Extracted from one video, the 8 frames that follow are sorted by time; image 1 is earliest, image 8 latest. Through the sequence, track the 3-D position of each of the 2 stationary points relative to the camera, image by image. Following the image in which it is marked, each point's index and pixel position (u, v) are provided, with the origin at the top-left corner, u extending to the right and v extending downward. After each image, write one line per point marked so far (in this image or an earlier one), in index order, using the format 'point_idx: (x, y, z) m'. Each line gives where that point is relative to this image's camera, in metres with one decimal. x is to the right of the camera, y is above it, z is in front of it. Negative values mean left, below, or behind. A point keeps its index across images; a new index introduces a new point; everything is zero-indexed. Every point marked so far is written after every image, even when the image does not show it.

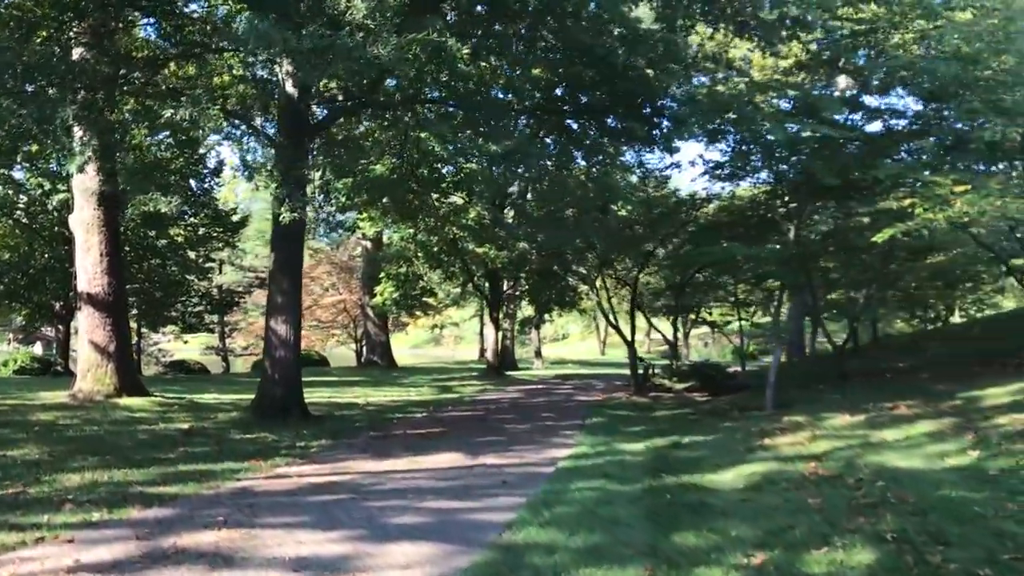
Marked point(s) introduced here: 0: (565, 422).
0: (+0.6, -1.6, +11.4) m
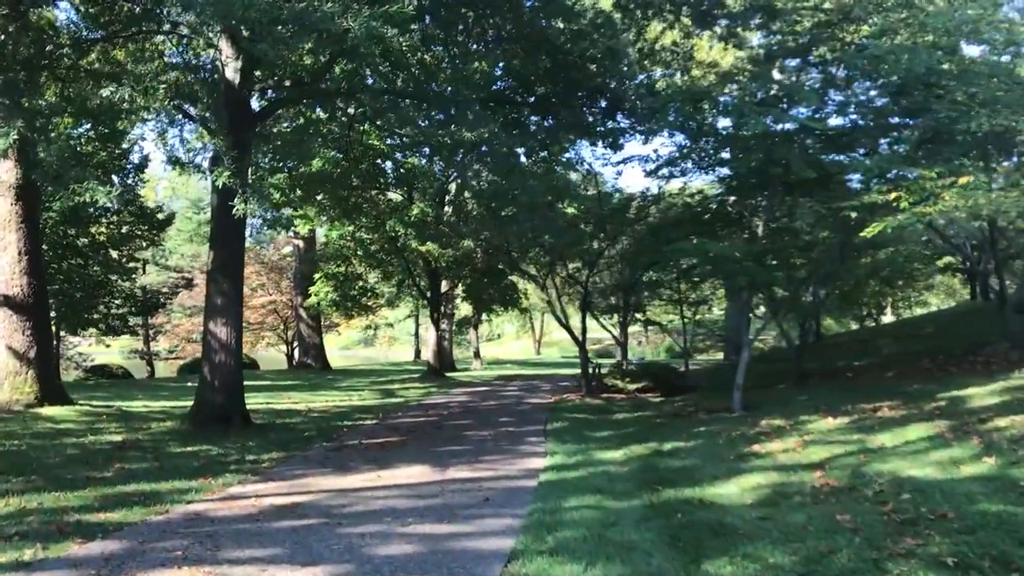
0: (+0.2, -1.6, +10.8) m
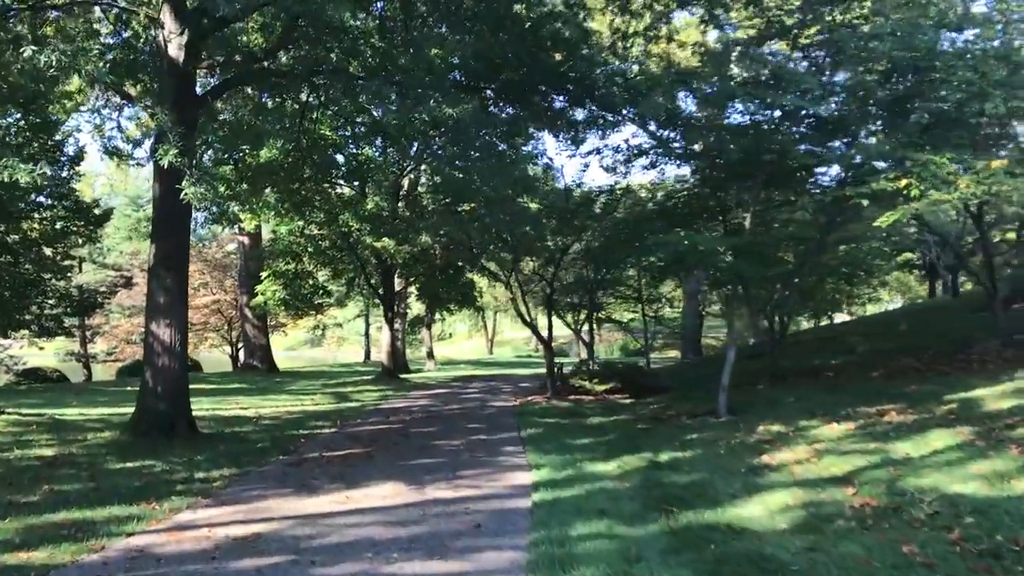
0: (-0.1, -1.5, +10.1) m
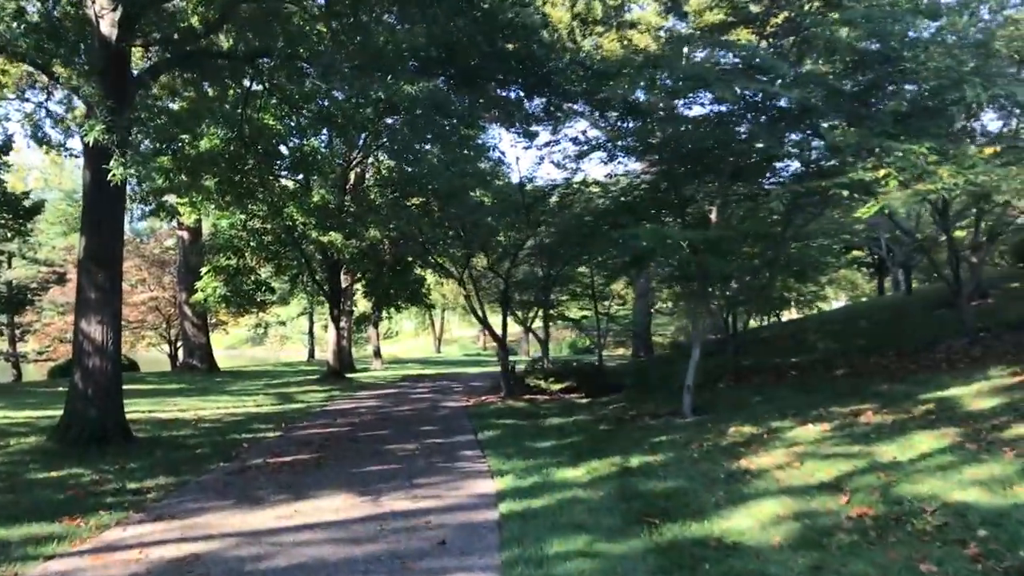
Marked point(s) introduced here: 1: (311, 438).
0: (-0.6, -1.5, +9.6) m
1: (-2.1, -1.5, +10.0) m
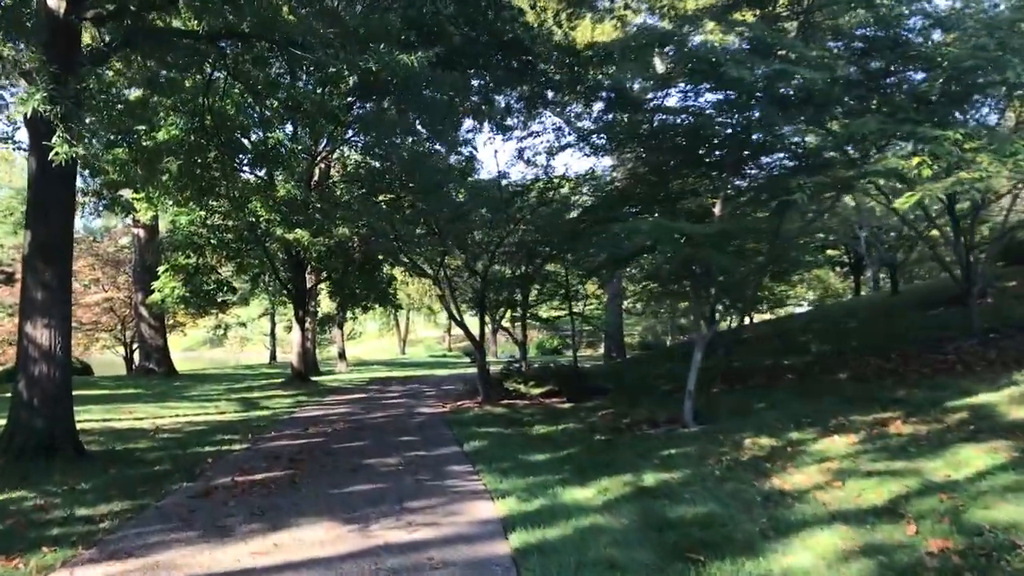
0: (-0.7, -1.5, +8.8) m
1: (-2.2, -1.5, +9.2) m
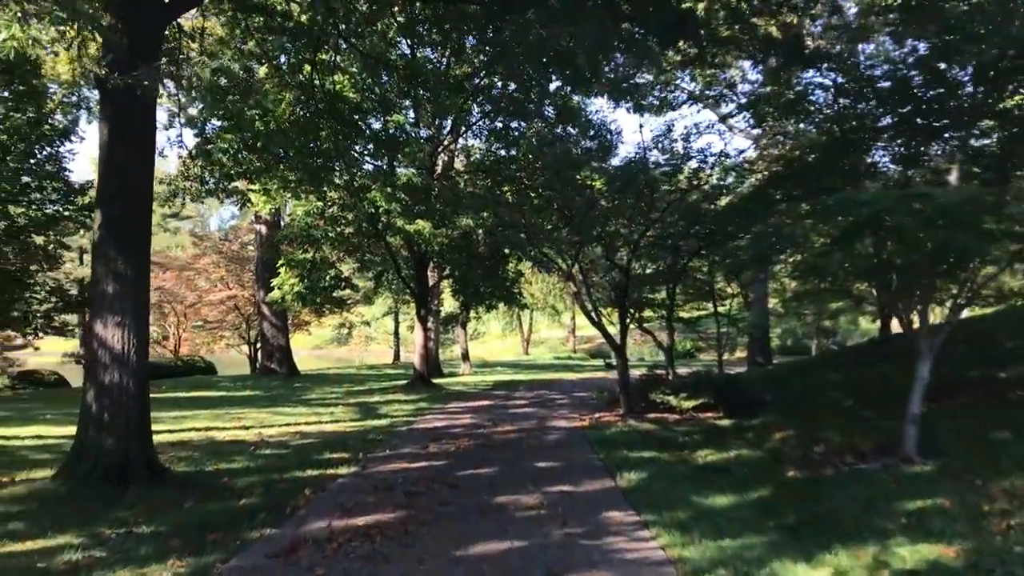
0: (+0.5, -1.4, +7.0) m
1: (-0.9, -1.5, +7.5) m
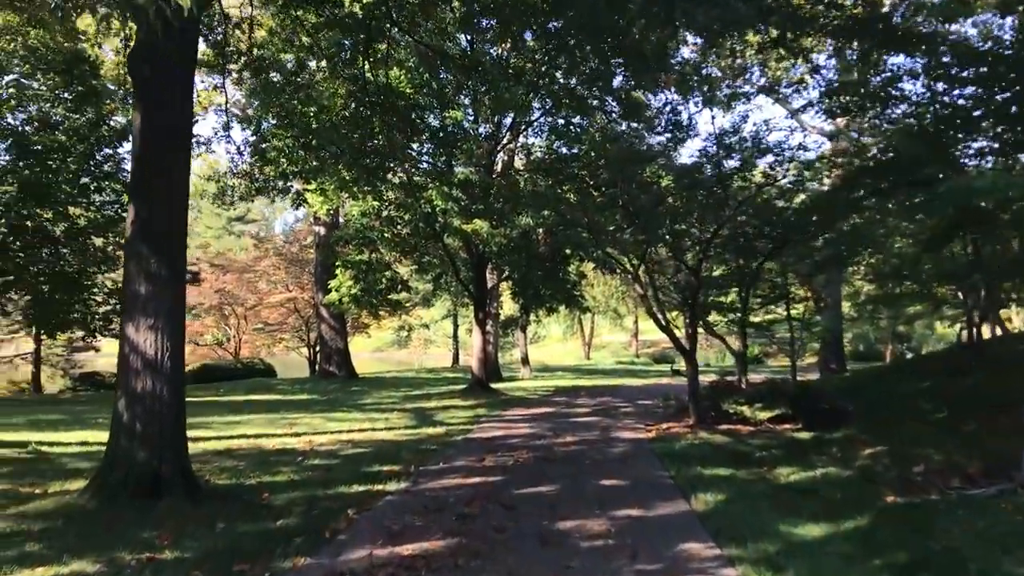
0: (+1.0, -1.4, +6.3) m
1: (-0.5, -1.5, +6.9) m
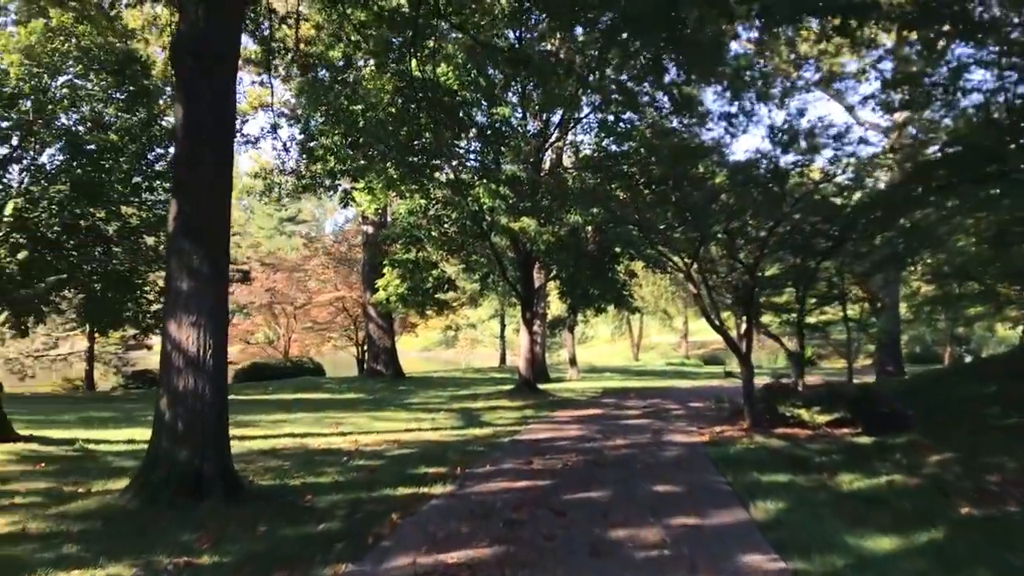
0: (+1.3, -1.4, +6.0) m
1: (-0.1, -1.5, +6.7) m
